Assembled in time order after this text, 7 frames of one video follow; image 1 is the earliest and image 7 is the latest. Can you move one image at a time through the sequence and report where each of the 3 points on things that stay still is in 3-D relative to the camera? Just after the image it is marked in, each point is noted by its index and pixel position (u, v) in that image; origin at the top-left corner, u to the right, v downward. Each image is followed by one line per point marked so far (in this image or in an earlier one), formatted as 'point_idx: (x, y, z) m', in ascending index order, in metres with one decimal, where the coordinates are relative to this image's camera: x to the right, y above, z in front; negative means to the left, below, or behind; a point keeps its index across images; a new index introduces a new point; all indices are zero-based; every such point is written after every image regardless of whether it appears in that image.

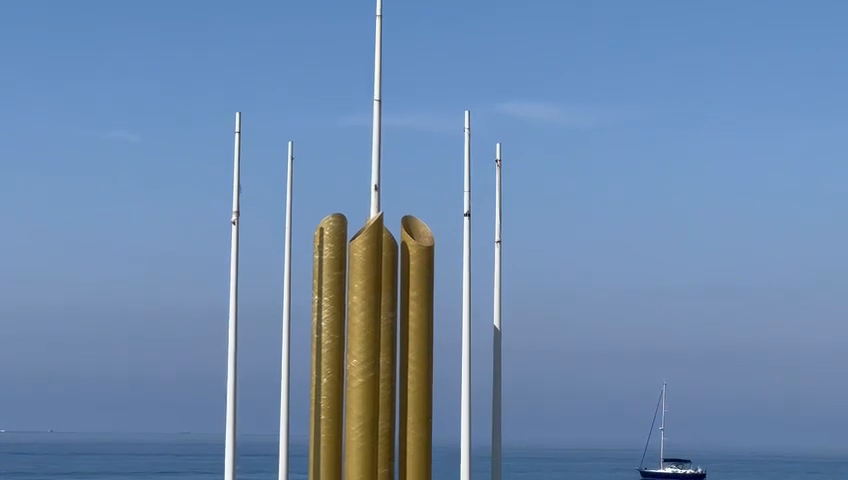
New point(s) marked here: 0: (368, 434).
0: (-0.7, -2.4, +15.1) m
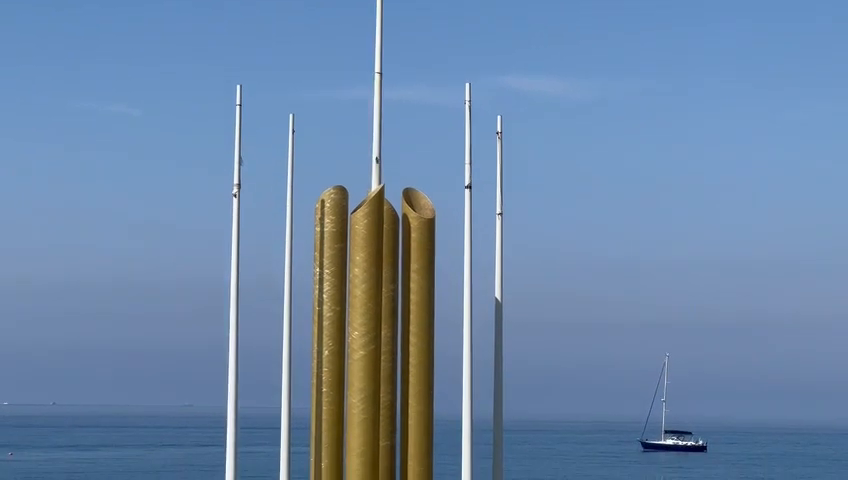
0: (-0.7, -2.0, +15.1) m
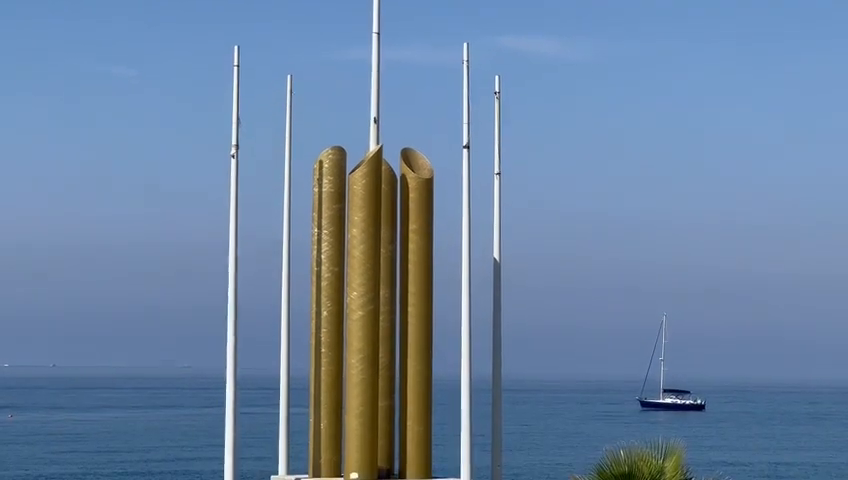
0: (-0.7, -1.5, +15.1) m
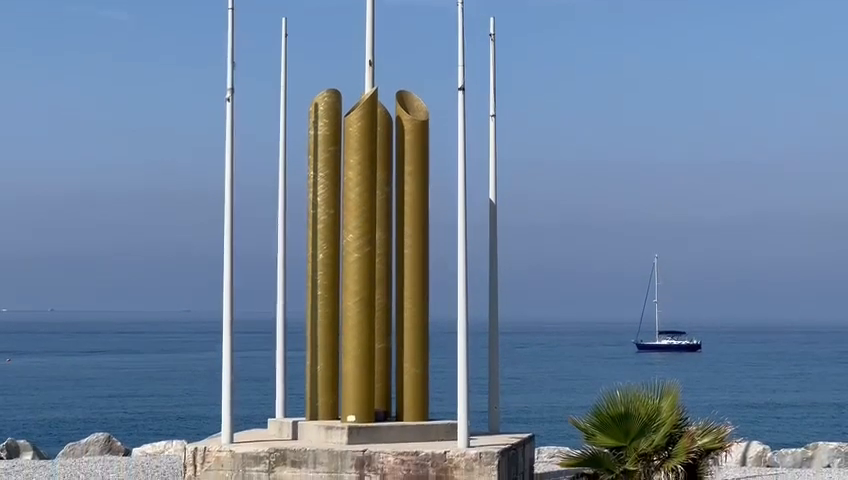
0: (-4.9, -8.0, +17.1) m
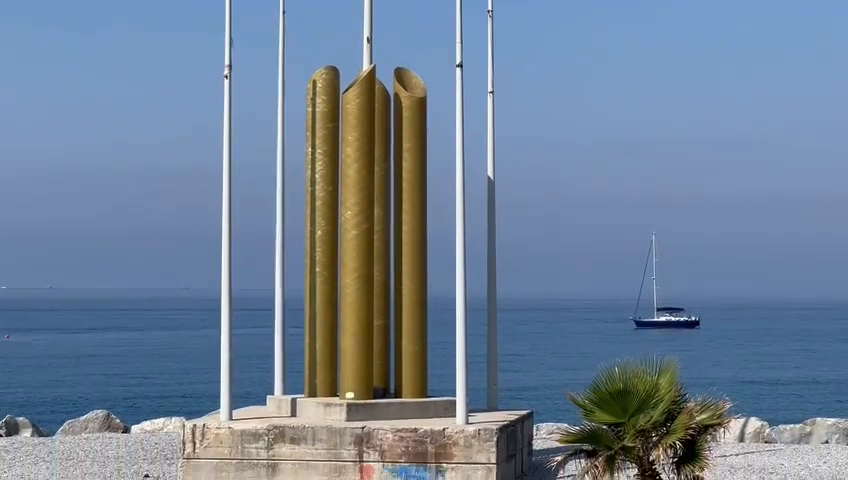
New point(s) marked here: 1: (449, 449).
0: (-9.1, -7.7, +17.7) m
1: (+0.5, -2.5, +15.3) m
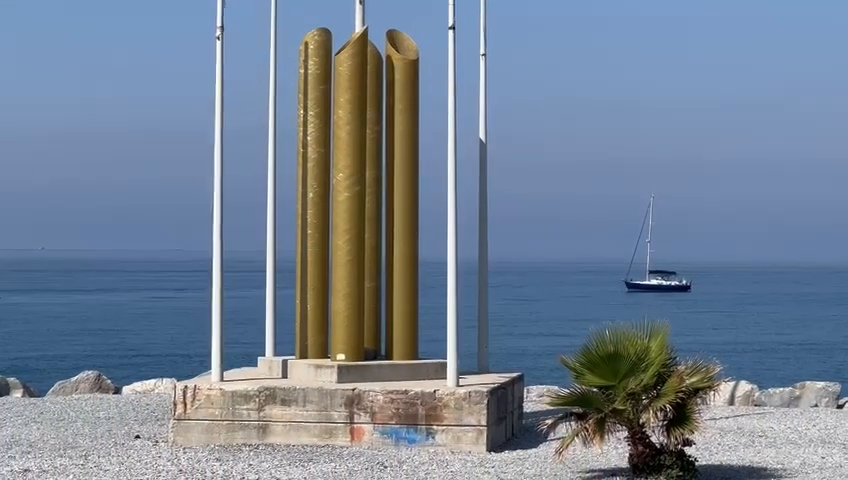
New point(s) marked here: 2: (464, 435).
0: (-9.5, -7.1, +17.7) m
1: (+0.2, -2.0, +15.2) m
2: (+0.5, -2.2, +15.1) m
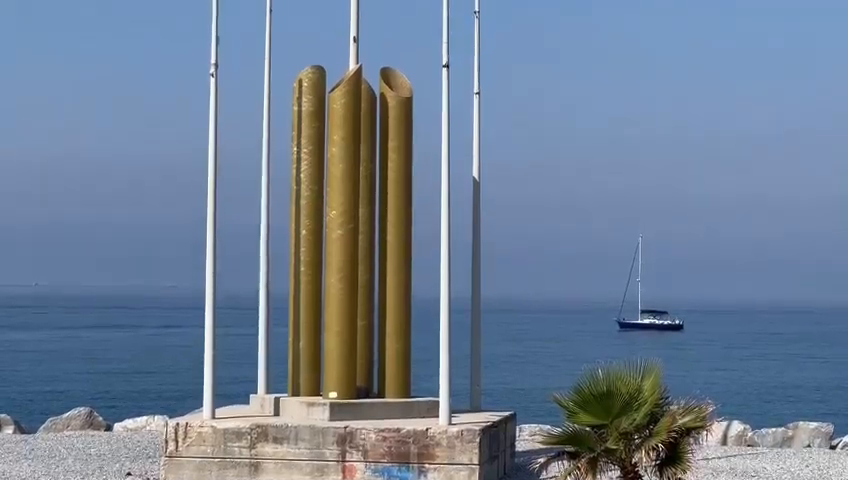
0: (-9.6, -7.7, +17.7) m
1: (+0.1, -2.6, +15.3) m
2: (+0.4, -2.8, +15.2) m
